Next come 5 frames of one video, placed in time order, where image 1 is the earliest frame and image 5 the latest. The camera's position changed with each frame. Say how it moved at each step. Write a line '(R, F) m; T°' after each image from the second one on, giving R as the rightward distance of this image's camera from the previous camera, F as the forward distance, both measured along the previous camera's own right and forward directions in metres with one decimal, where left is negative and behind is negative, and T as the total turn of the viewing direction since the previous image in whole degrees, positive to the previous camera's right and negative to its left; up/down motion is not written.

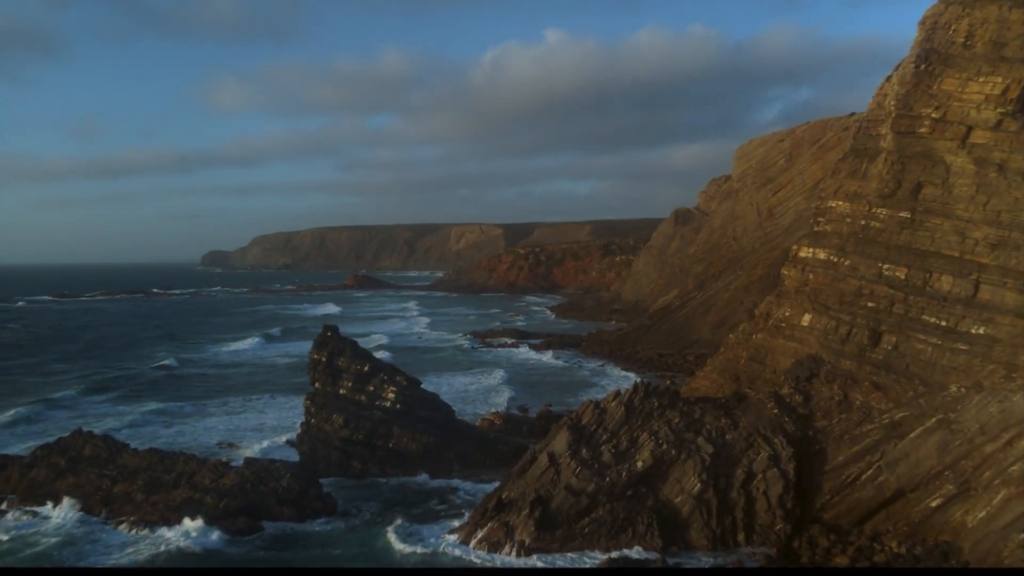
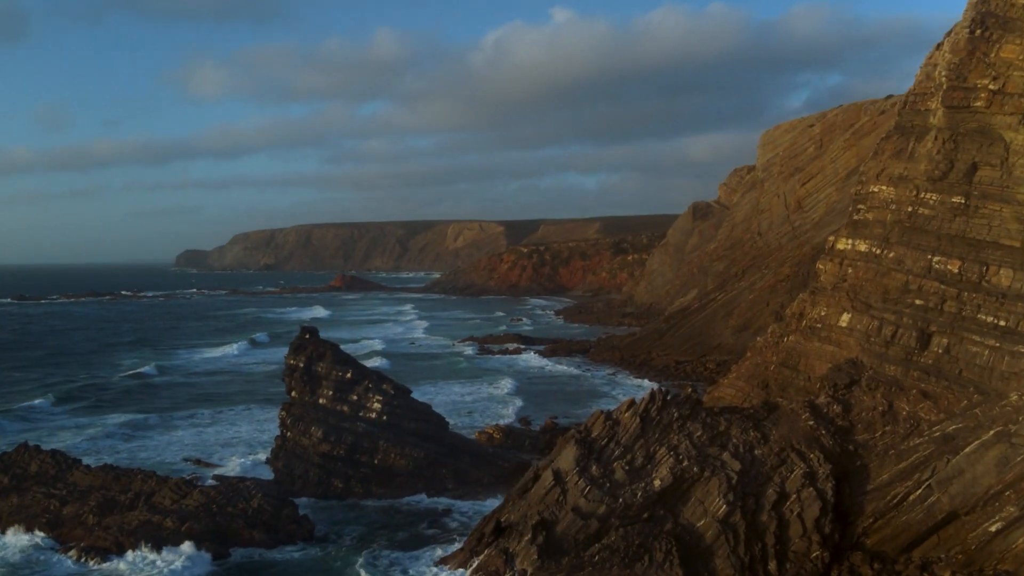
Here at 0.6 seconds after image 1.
(+0.1, +2.1) m; 0°
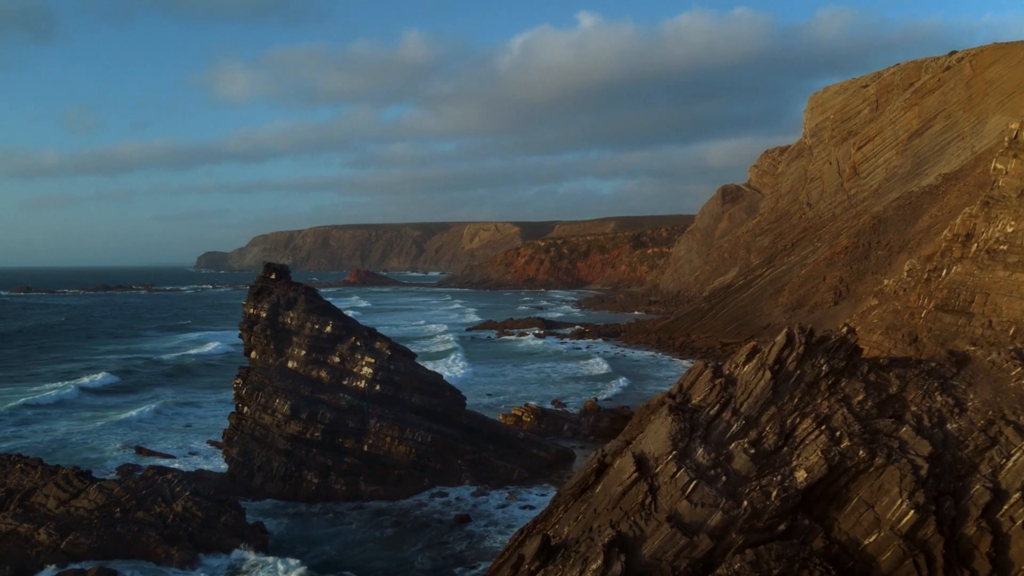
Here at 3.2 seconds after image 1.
(-0.5, +5.4) m; -1°
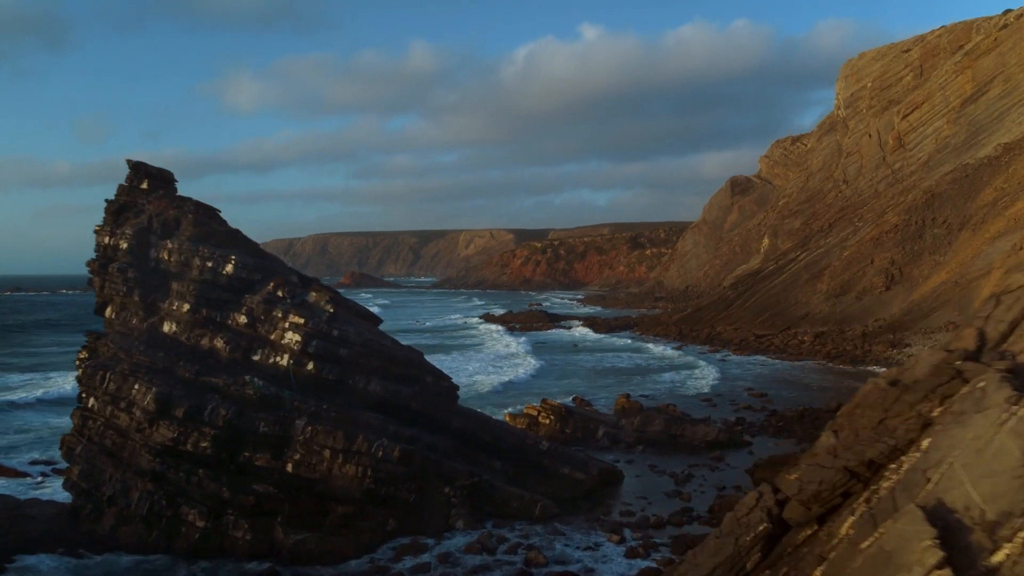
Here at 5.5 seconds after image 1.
(-0.3, +5.8) m; 0°
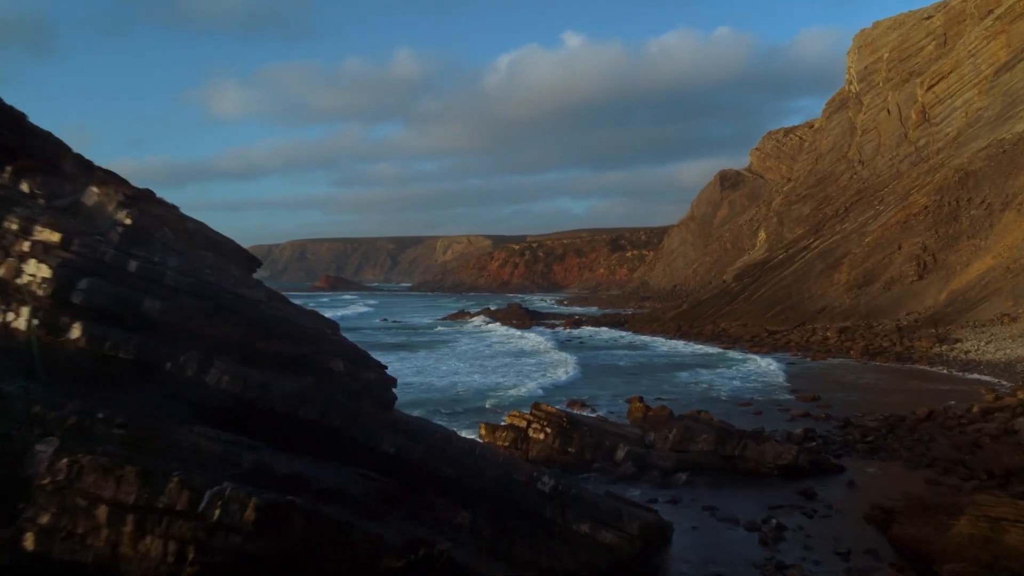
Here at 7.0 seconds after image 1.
(0.0, +4.4) m; +1°
